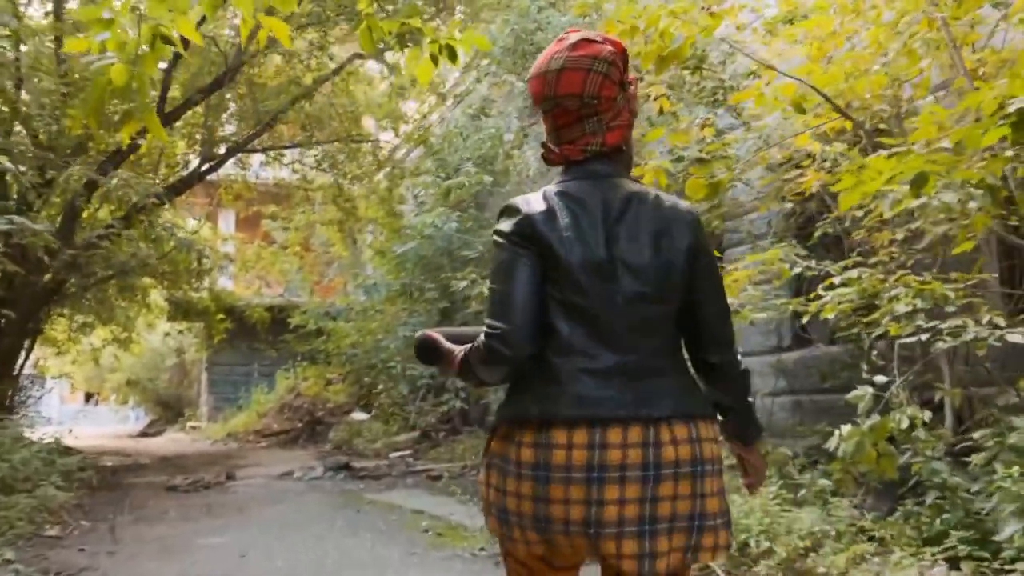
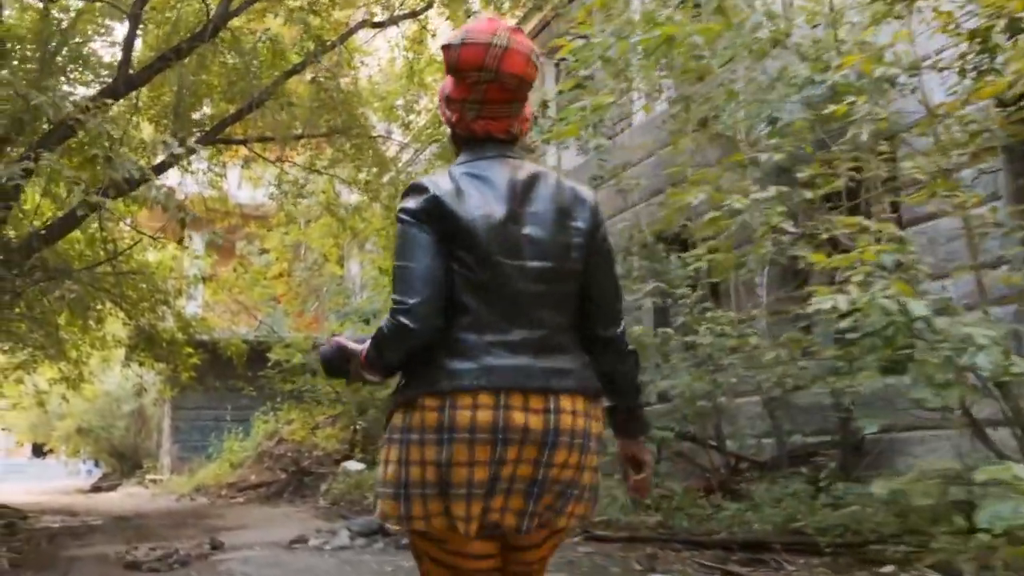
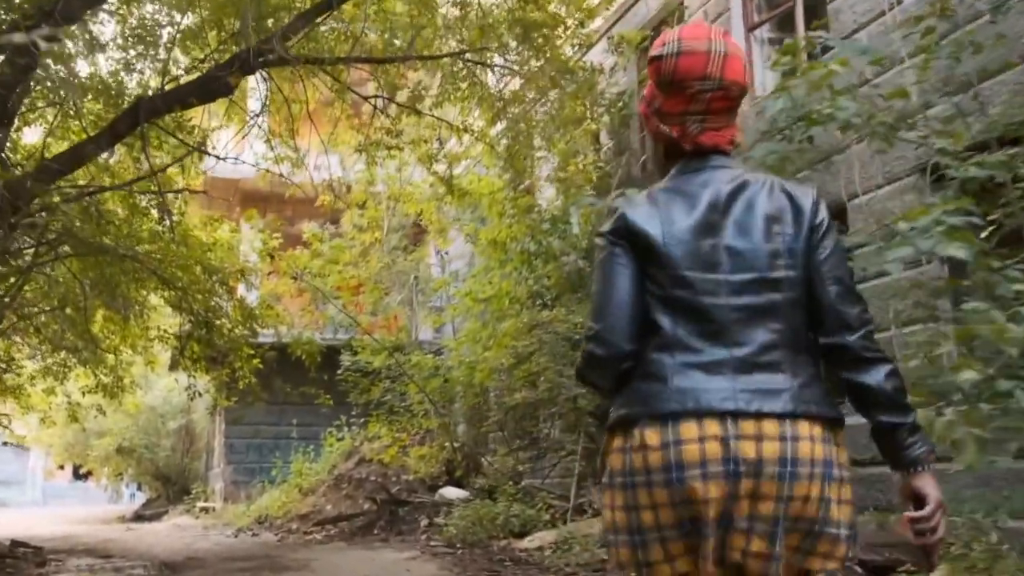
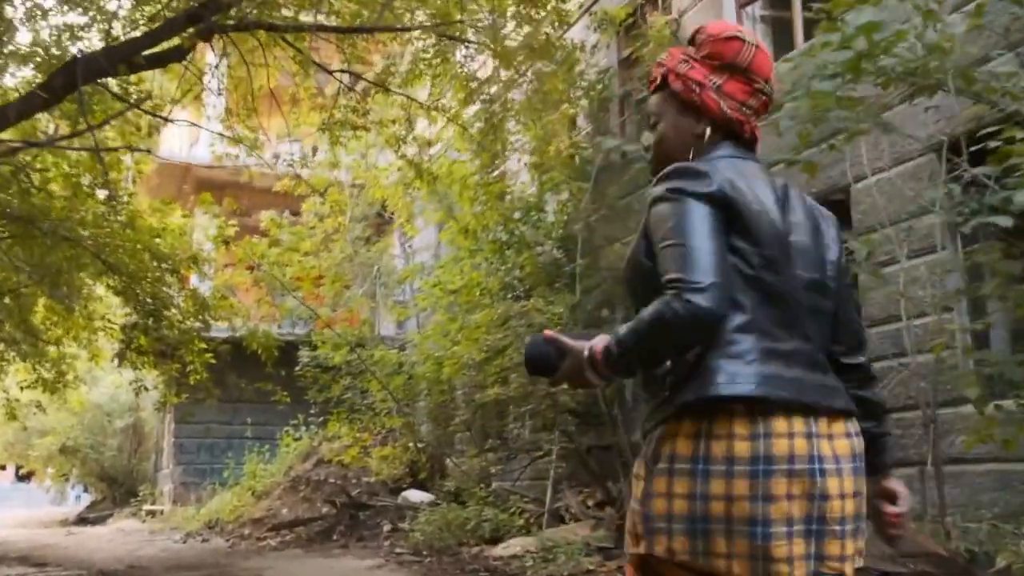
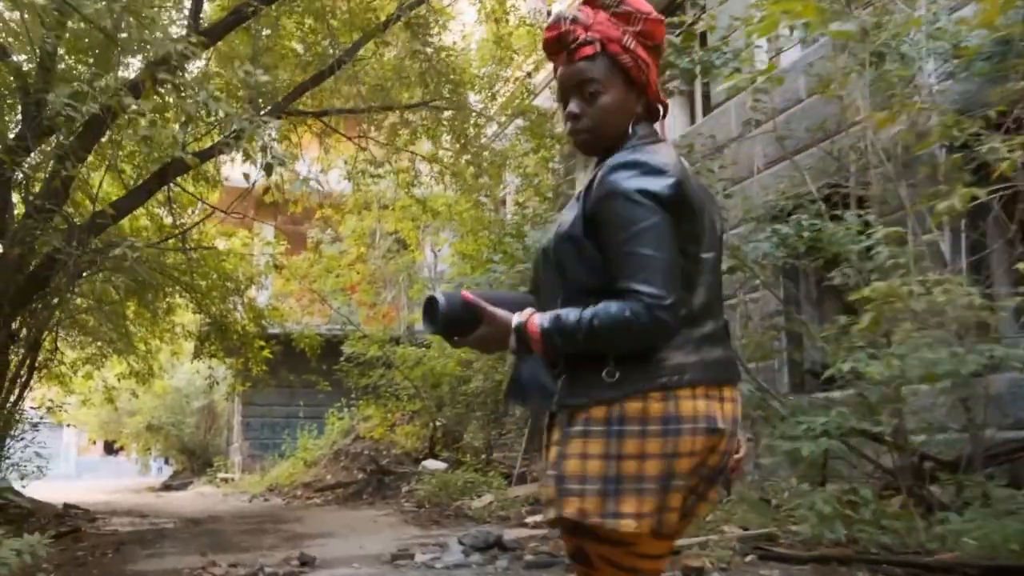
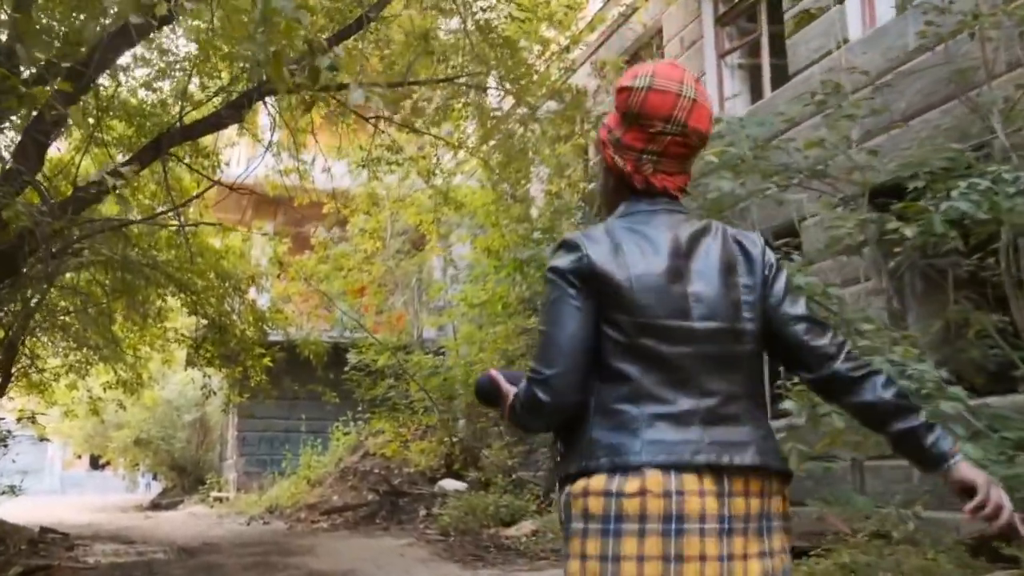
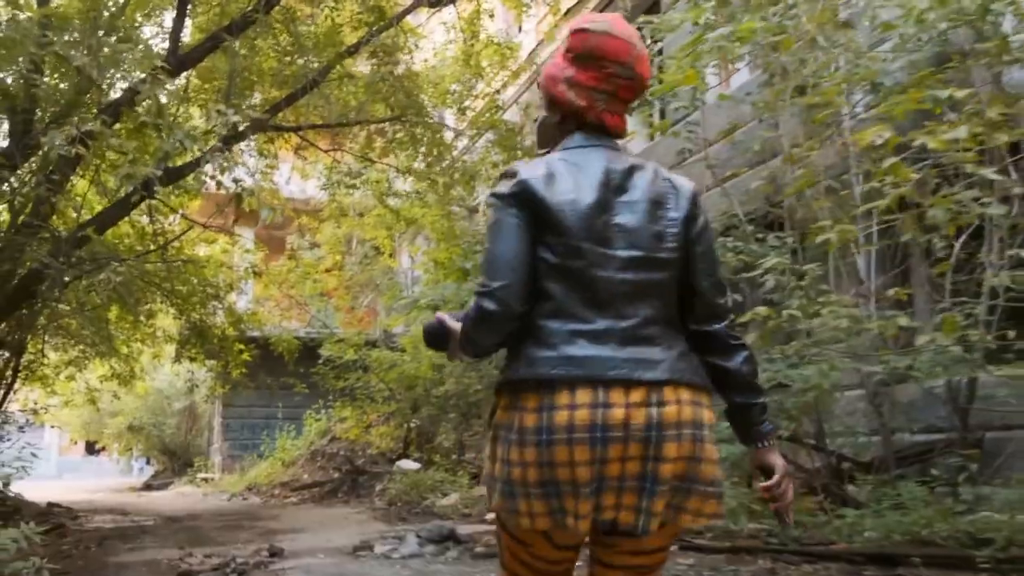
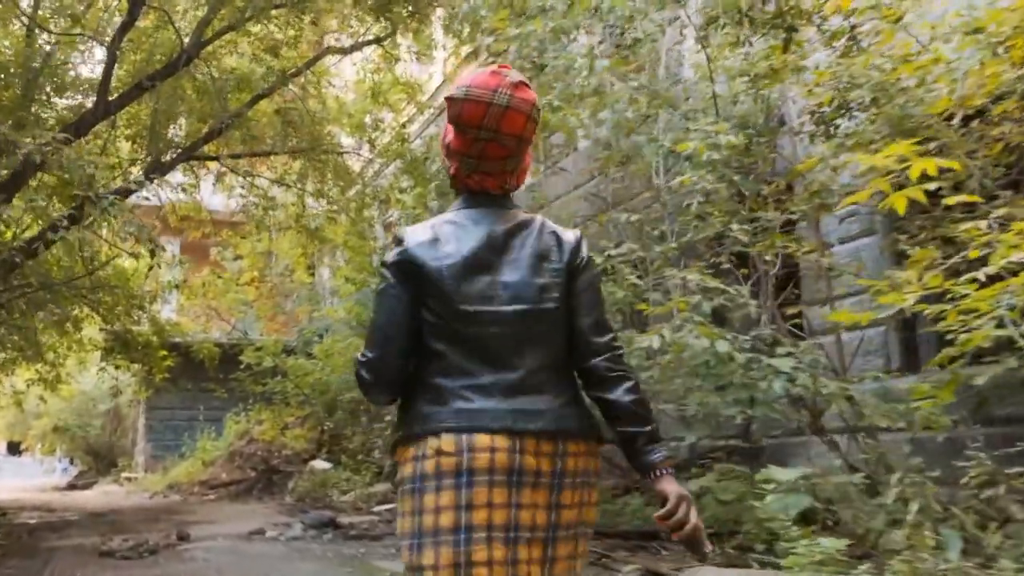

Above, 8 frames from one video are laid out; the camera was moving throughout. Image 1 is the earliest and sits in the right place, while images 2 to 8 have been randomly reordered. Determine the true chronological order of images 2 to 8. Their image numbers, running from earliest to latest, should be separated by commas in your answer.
8, 2, 7, 5, 6, 3, 4
